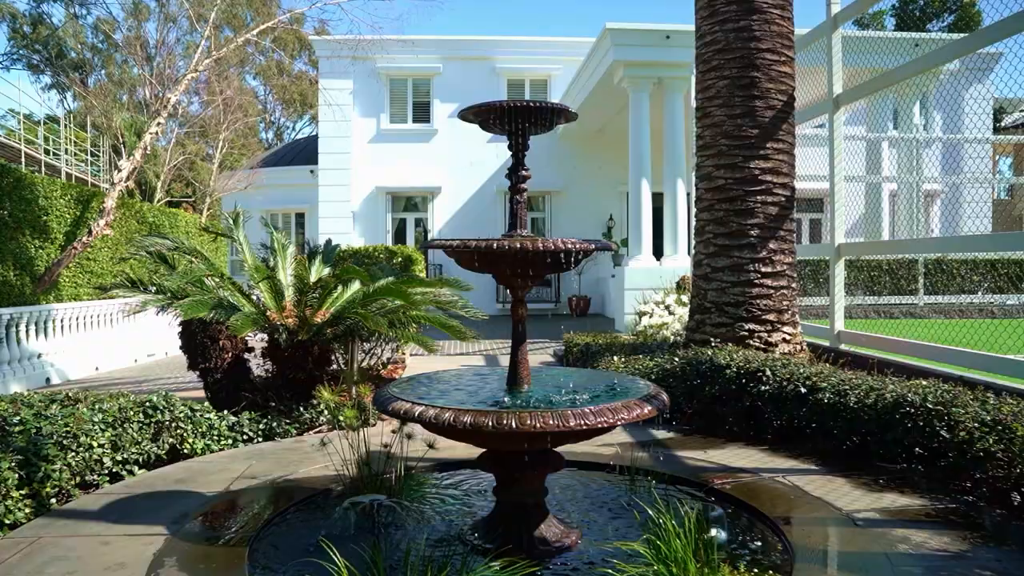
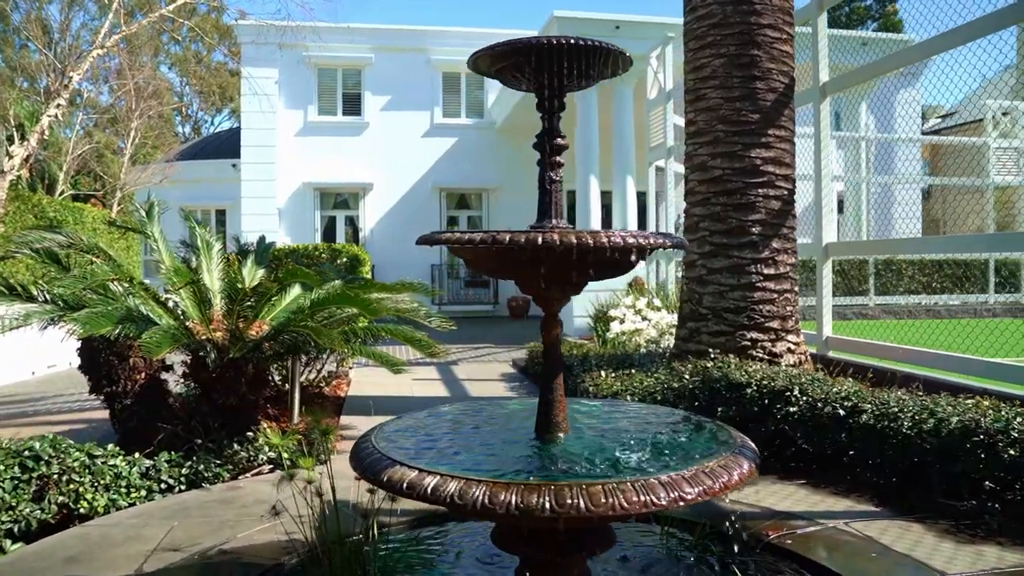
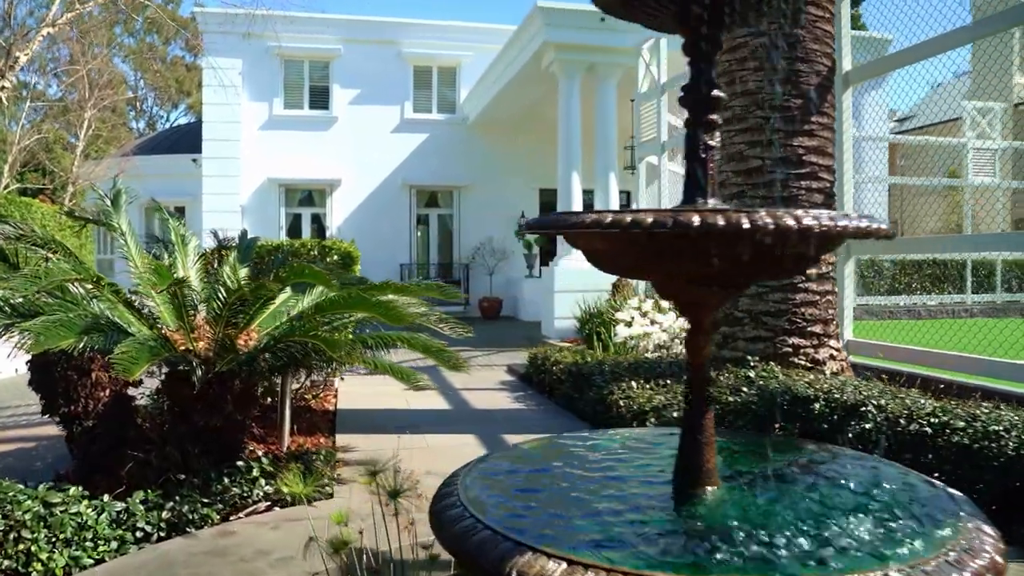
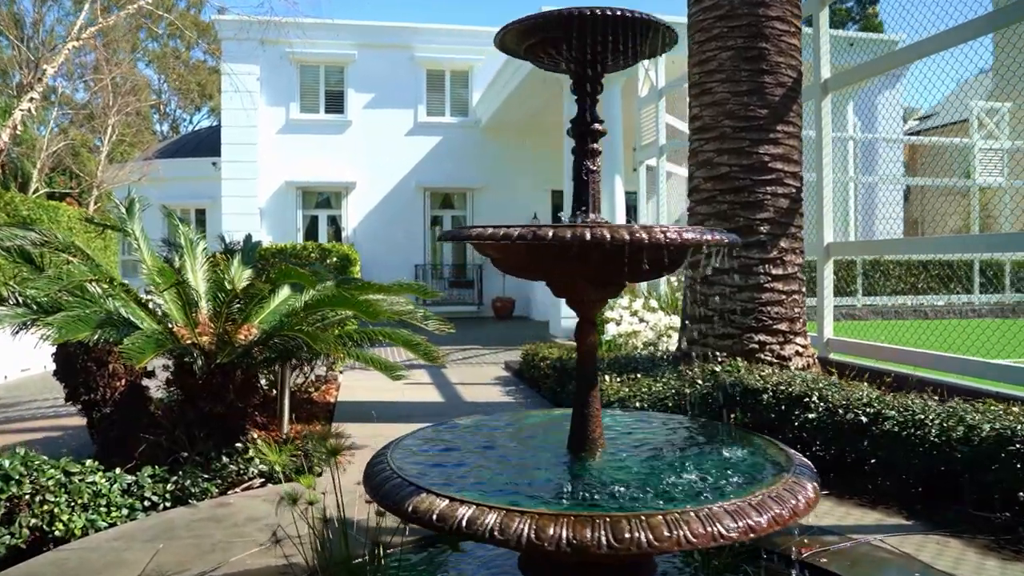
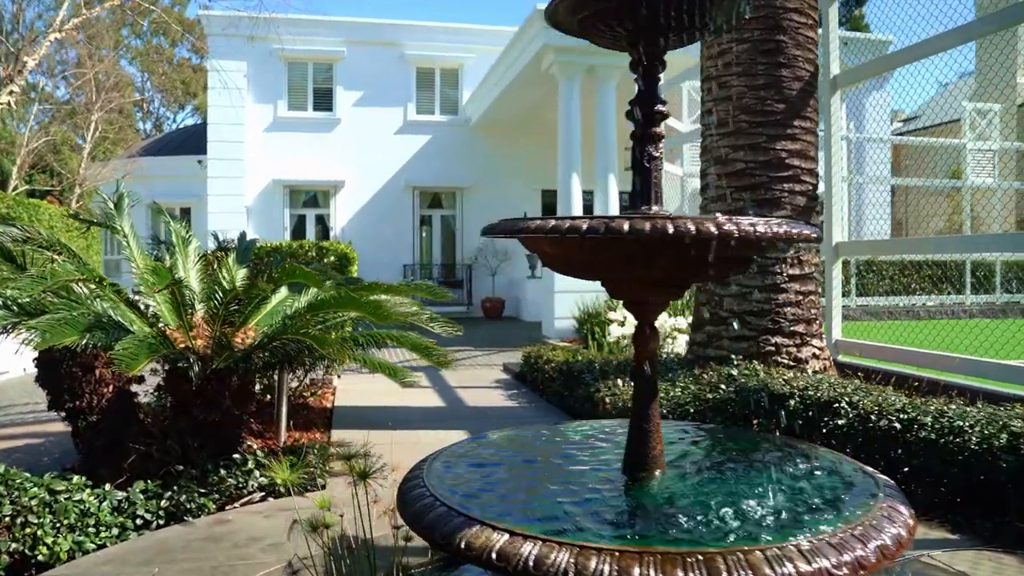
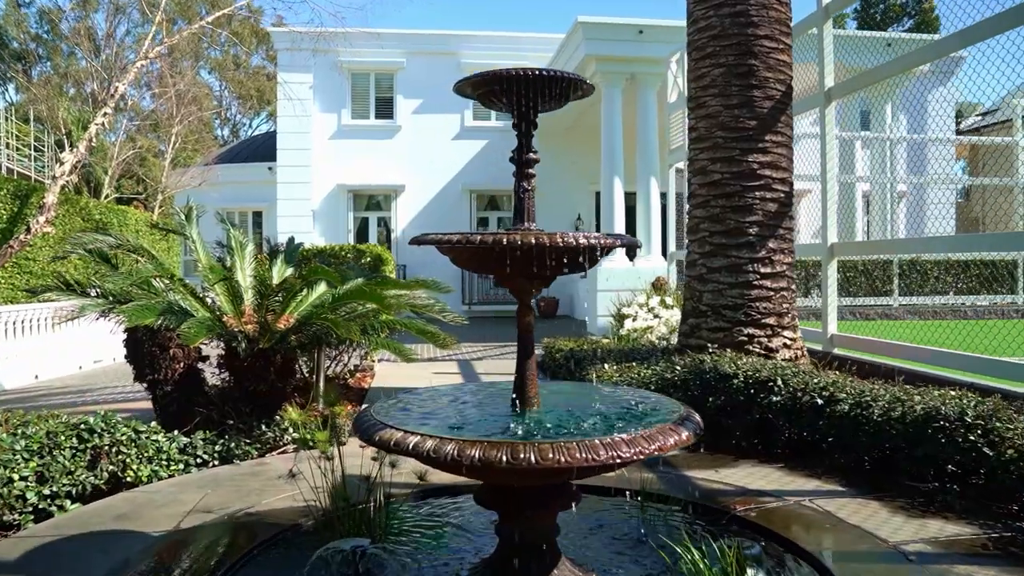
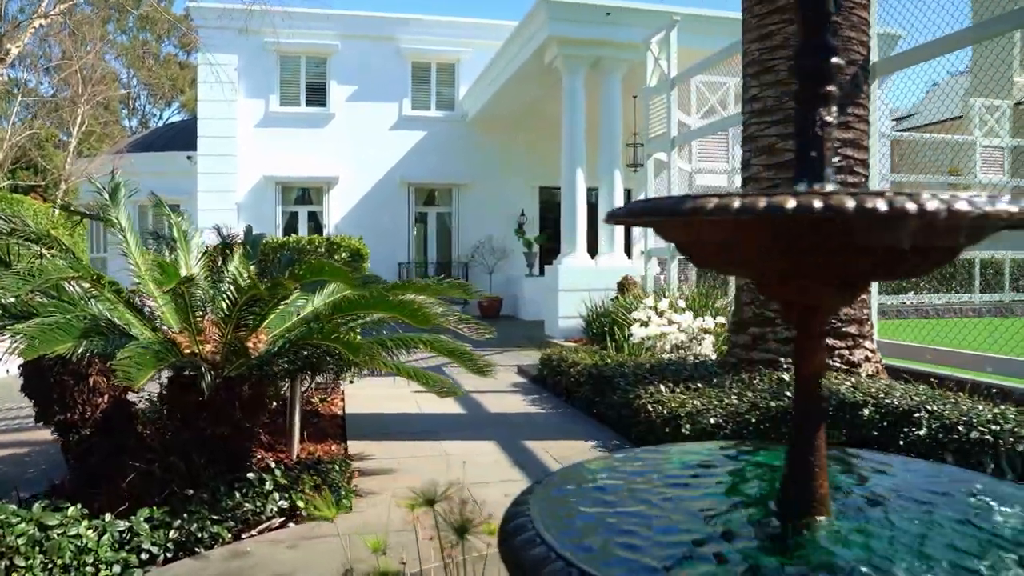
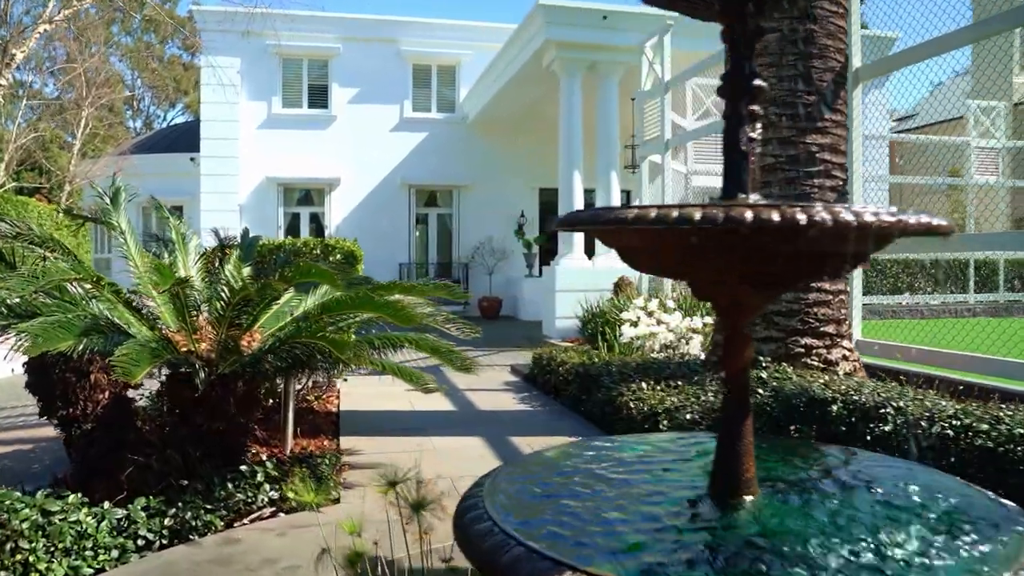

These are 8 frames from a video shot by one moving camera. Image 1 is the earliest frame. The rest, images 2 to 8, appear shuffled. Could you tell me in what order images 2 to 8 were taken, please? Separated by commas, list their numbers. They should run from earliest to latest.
6, 2, 4, 5, 3, 8, 7
